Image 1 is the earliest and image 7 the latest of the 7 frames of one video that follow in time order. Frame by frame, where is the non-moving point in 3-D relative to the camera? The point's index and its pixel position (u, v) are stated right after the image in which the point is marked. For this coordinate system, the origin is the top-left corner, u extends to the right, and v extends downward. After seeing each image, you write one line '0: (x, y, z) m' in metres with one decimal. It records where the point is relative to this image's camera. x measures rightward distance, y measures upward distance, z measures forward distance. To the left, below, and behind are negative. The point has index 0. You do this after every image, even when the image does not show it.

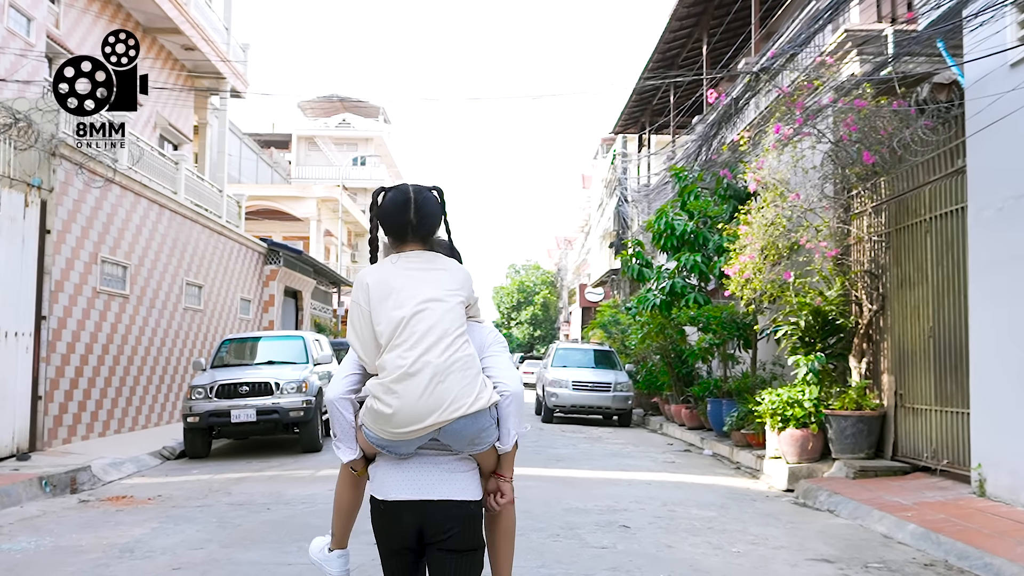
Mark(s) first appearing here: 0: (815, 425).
0: (+3.4, -1.5, +10.0) m
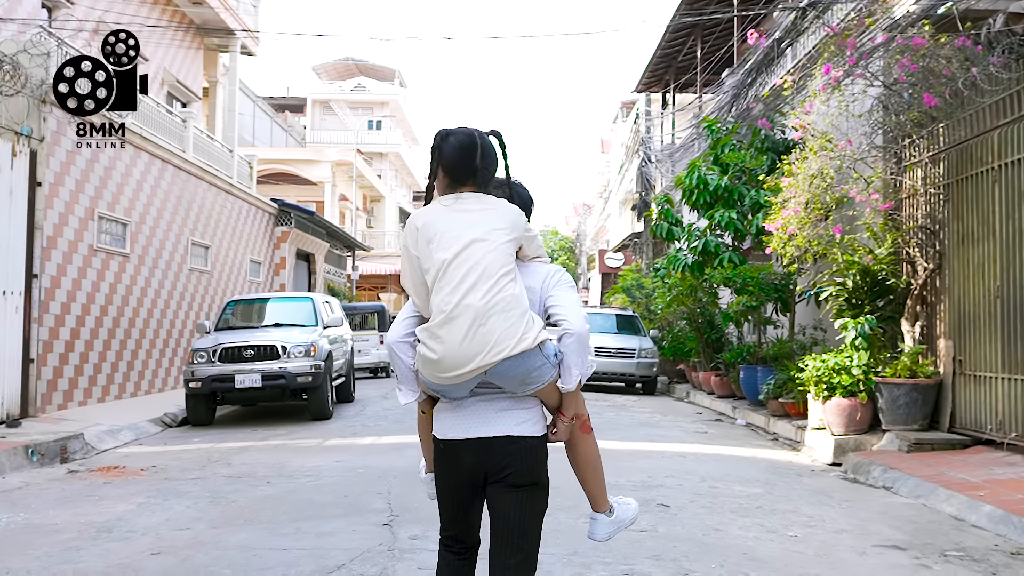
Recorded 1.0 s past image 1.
0: (+3.6, -1.1, +9.2) m
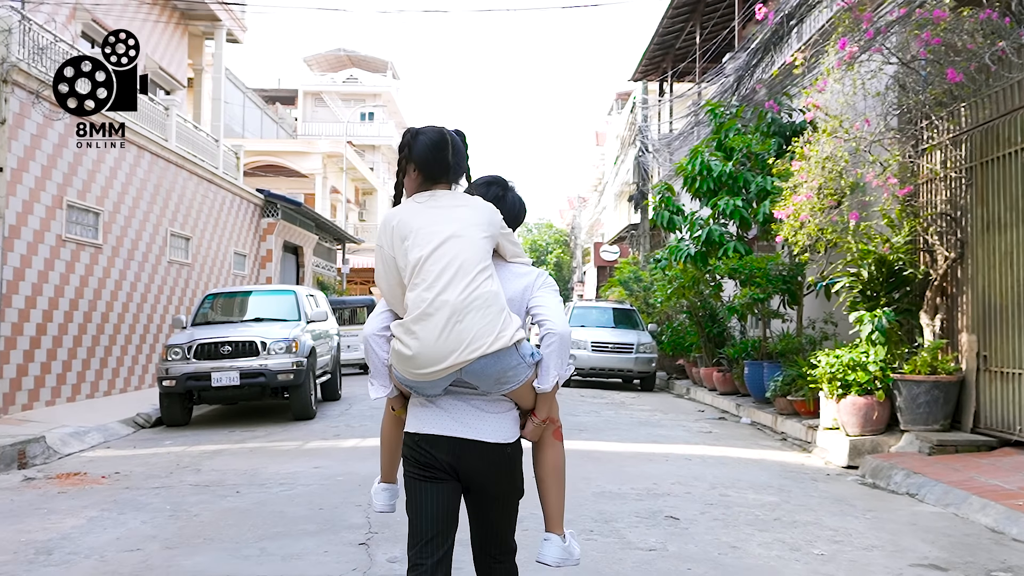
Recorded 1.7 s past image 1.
0: (+3.6, -1.0, +8.6) m
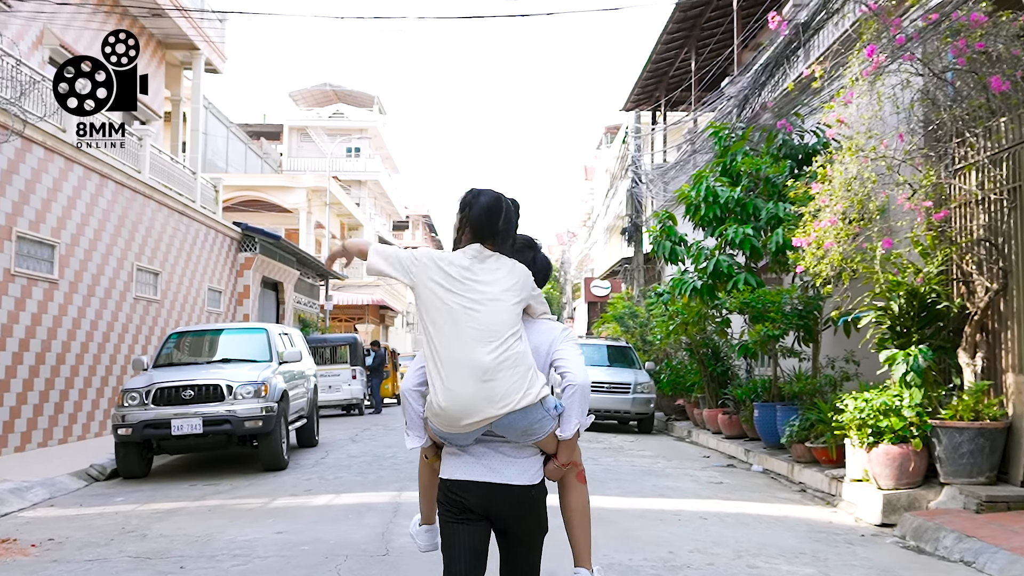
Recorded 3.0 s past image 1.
0: (+3.5, -1.3, +7.7) m
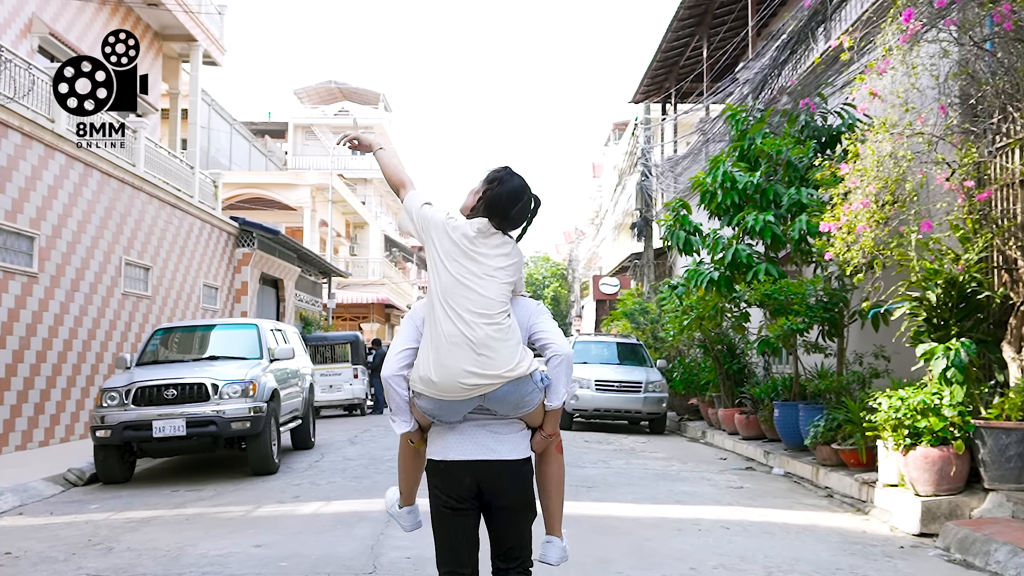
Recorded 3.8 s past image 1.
0: (+3.5, -1.2, +7.1) m
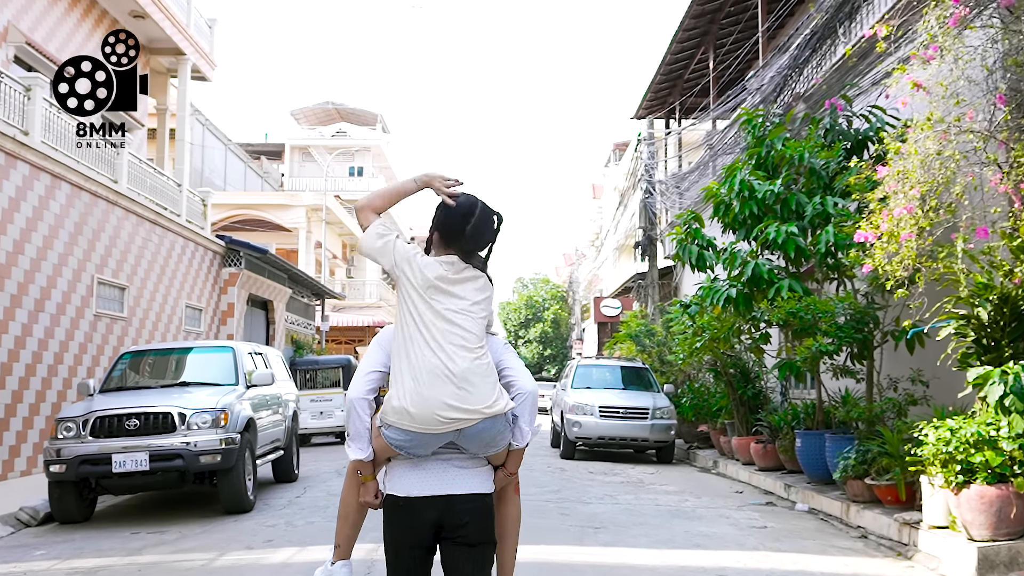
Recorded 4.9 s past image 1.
0: (+3.5, -1.3, +6.2) m
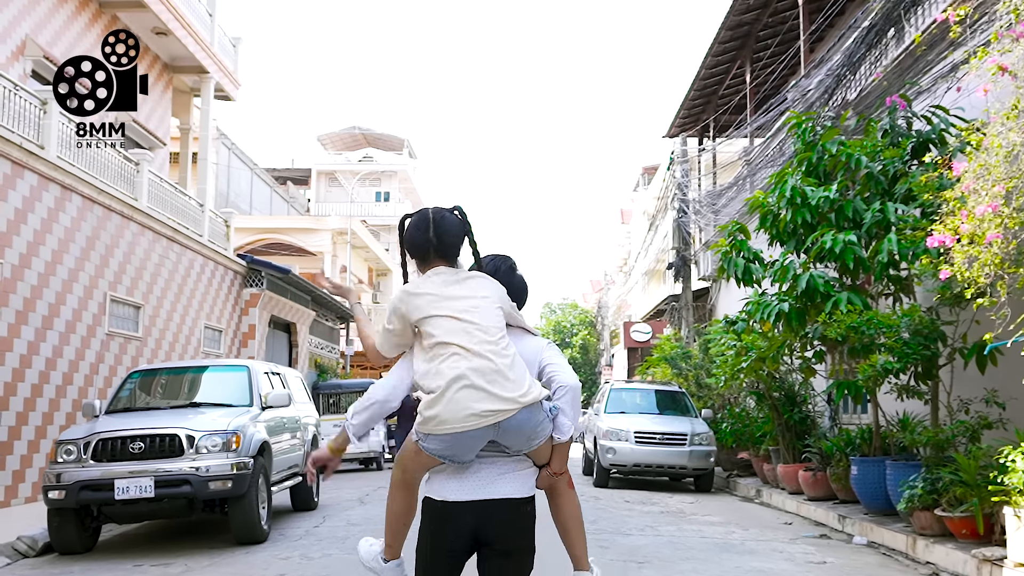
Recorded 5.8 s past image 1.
0: (+3.8, -1.4, +5.4) m
